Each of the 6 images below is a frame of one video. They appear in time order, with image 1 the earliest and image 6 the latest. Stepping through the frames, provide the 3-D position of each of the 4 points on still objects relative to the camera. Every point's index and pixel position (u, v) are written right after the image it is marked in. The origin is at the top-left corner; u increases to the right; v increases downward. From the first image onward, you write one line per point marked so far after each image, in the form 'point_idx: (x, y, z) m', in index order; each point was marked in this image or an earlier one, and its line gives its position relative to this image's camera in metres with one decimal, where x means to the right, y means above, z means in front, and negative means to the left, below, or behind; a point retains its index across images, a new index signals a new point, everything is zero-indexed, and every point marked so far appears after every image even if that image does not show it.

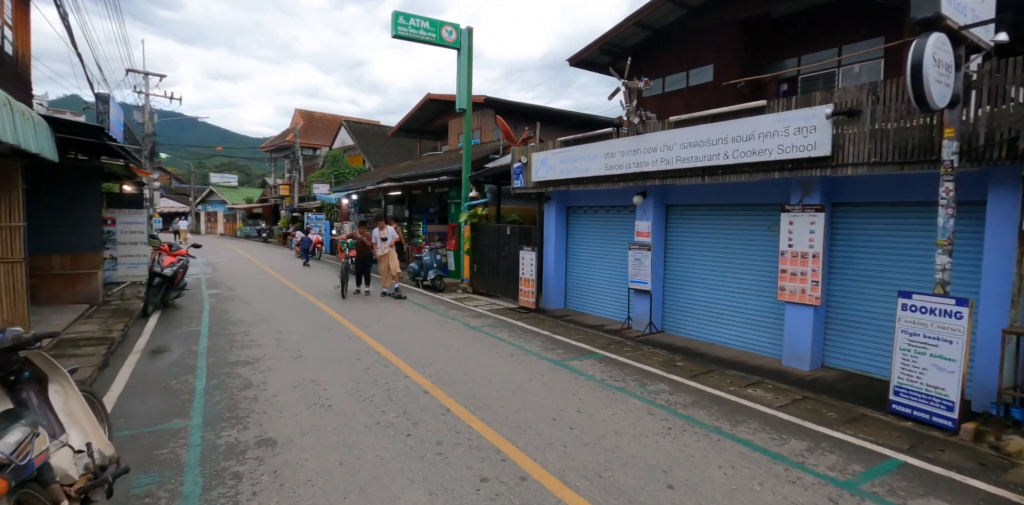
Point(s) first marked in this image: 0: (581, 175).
0: (+1.3, +1.5, +9.4) m
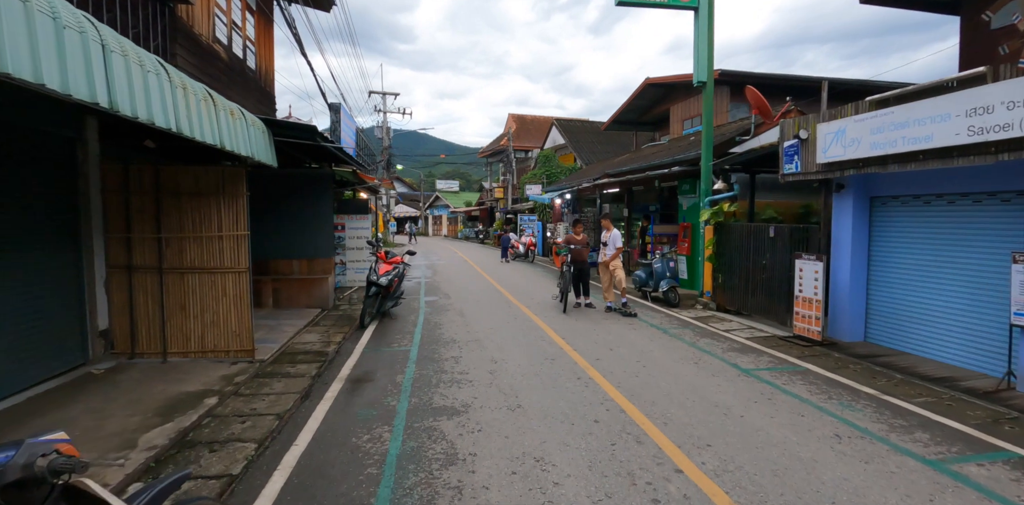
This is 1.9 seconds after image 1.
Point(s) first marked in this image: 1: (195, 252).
0: (+5.2, +1.4, +6.0) m
1: (-4.0, 0.0, +5.8) m
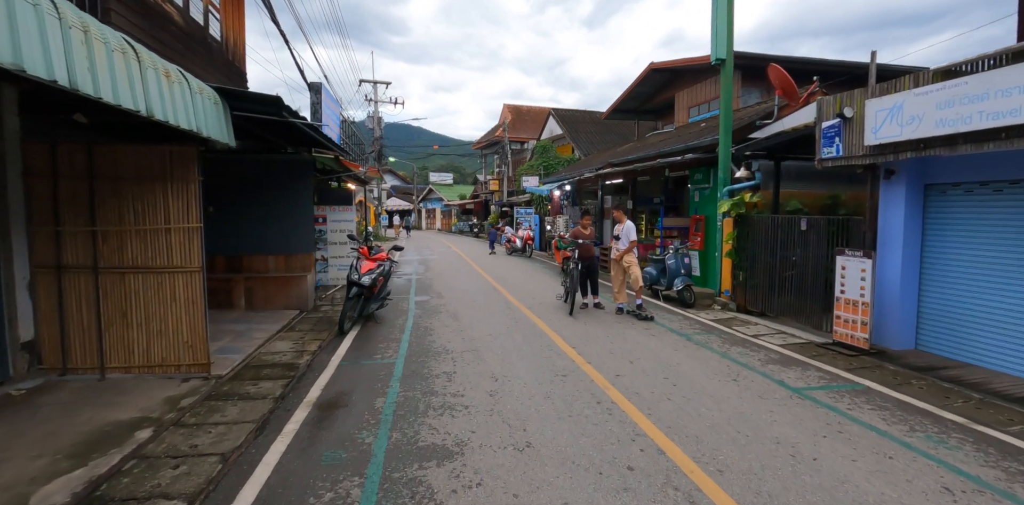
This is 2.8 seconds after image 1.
0: (+5.3, +1.4, +5.1) m
1: (-4.0, +0.1, +4.8) m
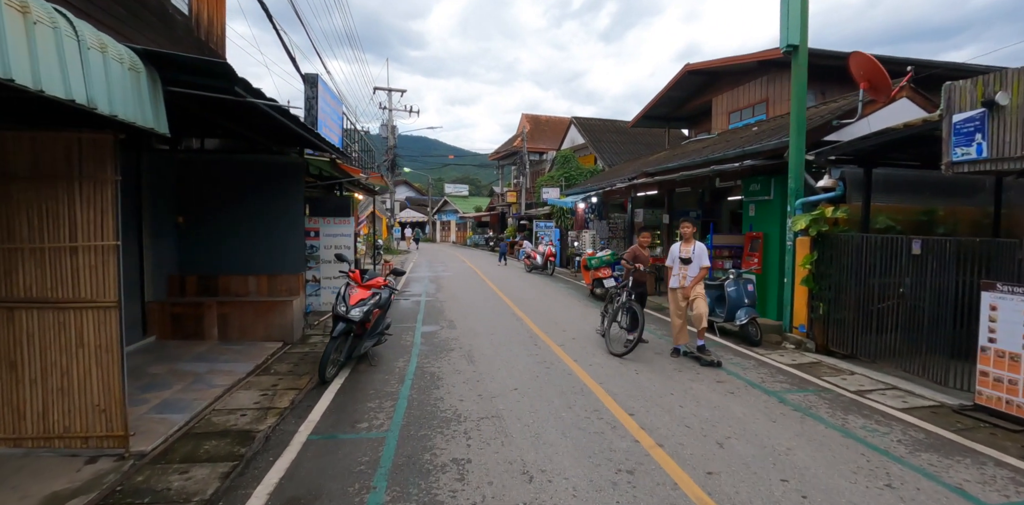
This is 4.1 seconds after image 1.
0: (+5.6, +1.1, +3.5) m
1: (-3.7, -0.1, +3.5) m
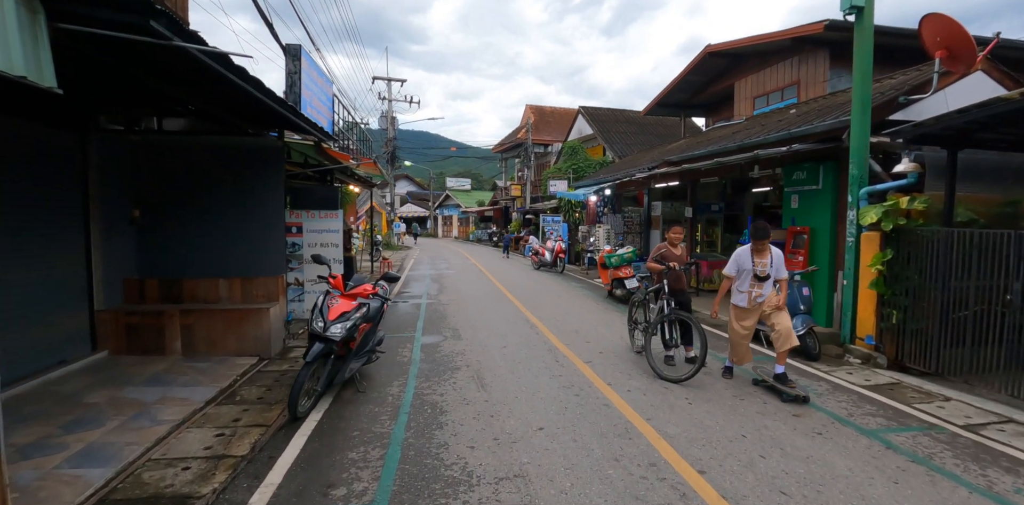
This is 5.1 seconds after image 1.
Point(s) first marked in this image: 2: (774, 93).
0: (+5.8, +1.1, +2.4) m
1: (-3.5, -0.2, +2.4) m
2: (+7.6, +4.6, +13.1) m
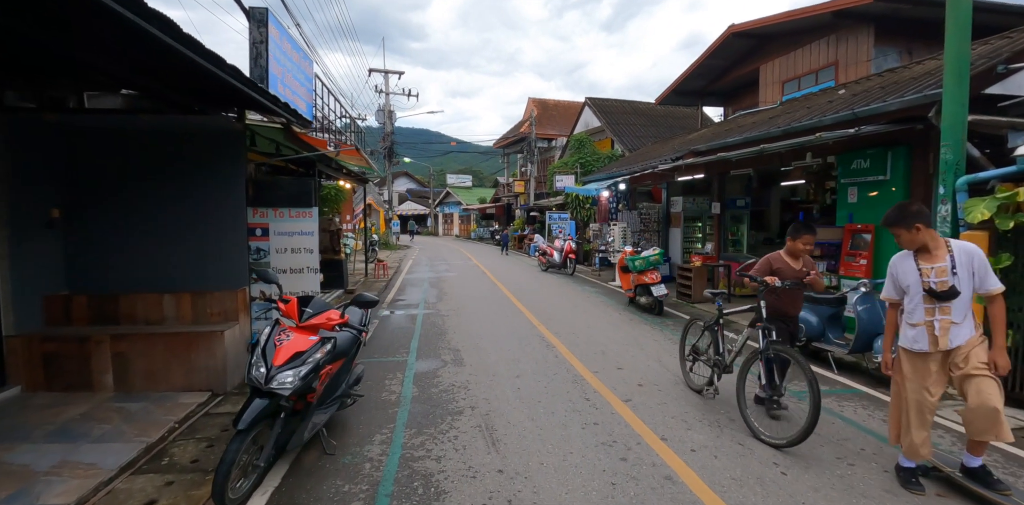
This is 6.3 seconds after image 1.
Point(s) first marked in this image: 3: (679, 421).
0: (+5.9, +1.0, +1.2) m
1: (-3.3, -0.3, +1.3) m
2: (+7.7, +4.6, +11.9) m
3: (+1.4, -1.4, +3.8) m
